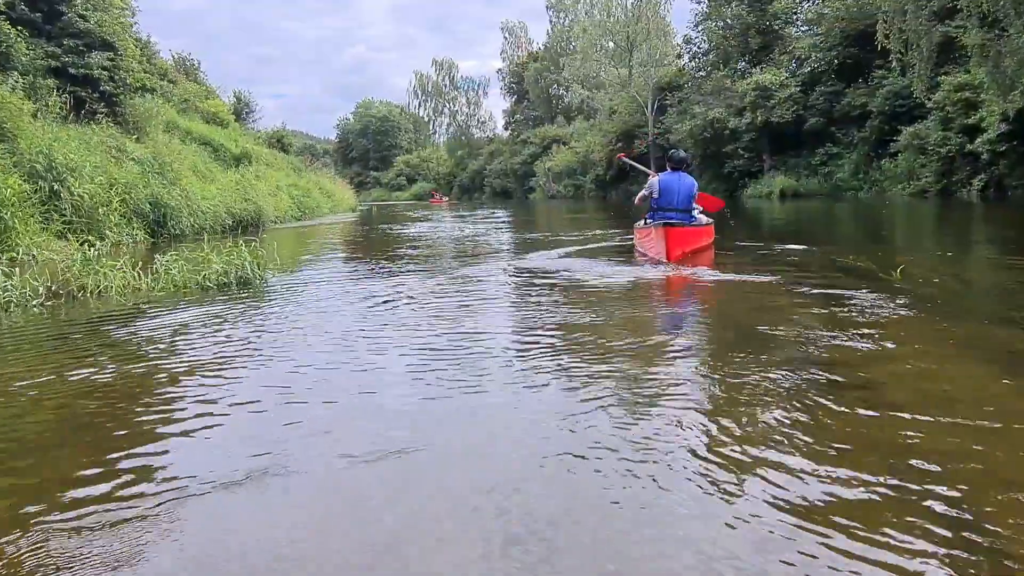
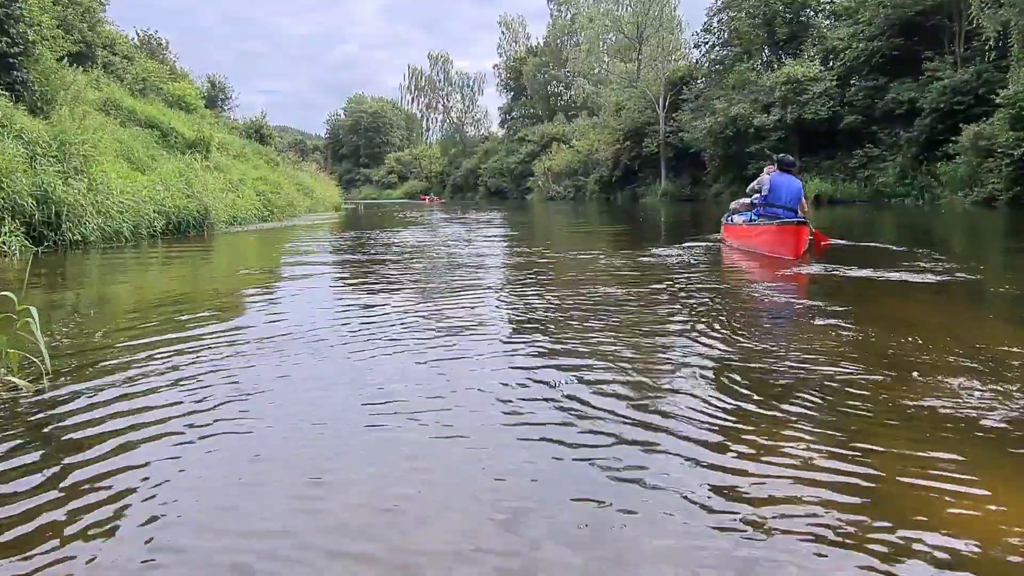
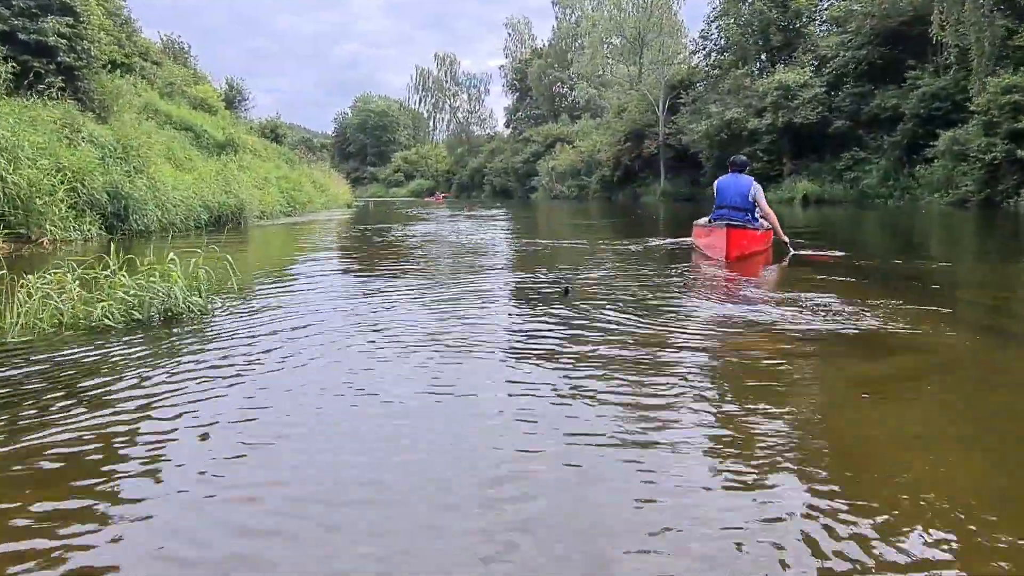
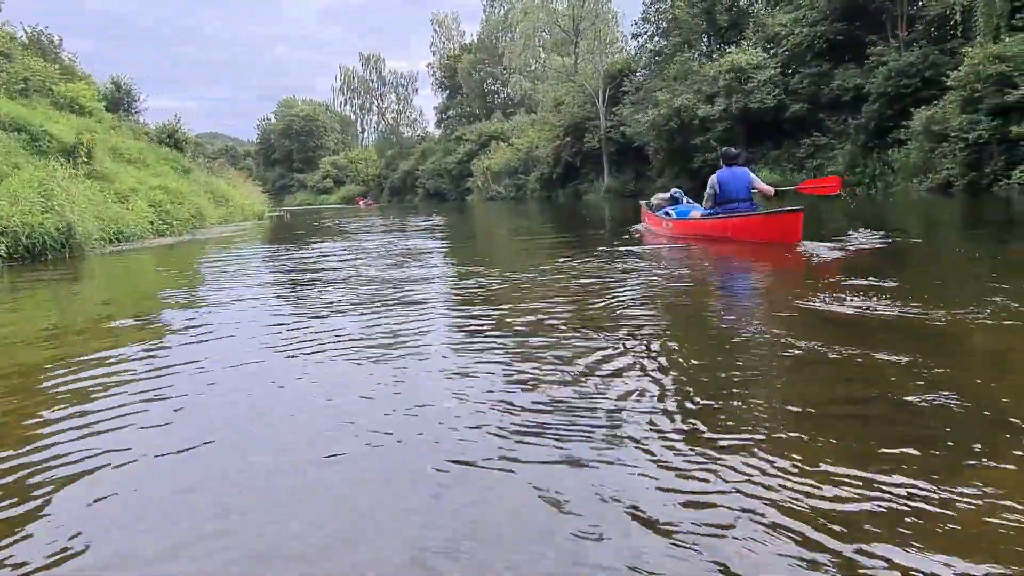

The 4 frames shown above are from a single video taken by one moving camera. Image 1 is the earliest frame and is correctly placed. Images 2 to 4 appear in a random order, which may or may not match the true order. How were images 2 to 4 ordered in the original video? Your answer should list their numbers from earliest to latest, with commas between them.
3, 2, 4
